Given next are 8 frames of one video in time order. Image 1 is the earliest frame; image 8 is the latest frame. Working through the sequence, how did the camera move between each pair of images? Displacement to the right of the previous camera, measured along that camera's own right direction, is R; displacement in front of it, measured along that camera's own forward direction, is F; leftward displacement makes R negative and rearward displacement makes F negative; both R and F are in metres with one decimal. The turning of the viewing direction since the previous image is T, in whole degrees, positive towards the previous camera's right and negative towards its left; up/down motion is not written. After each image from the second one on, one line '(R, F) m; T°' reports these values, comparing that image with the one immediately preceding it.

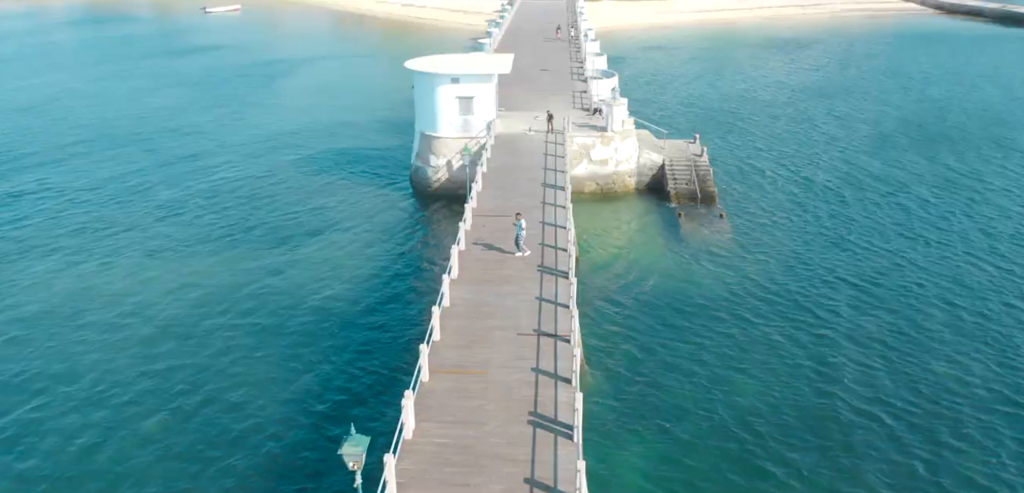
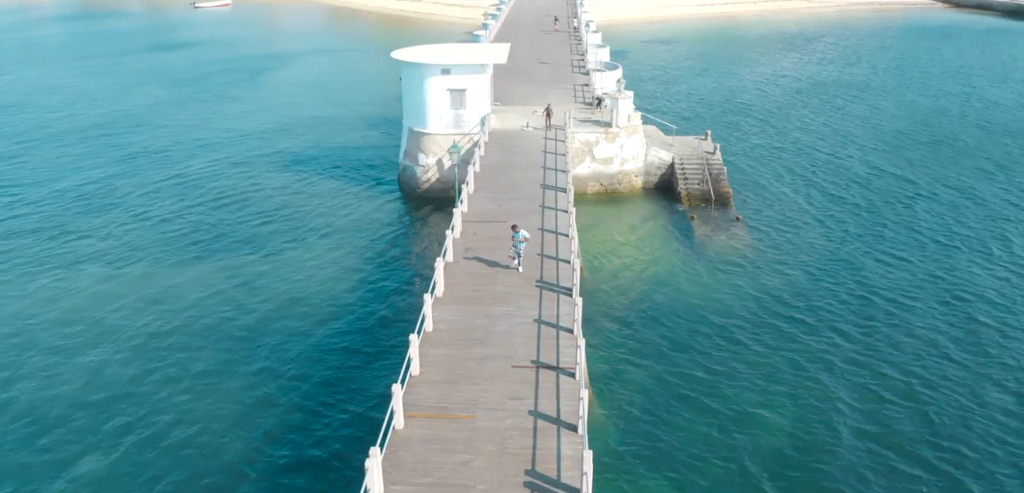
(+0.2, +4.1) m; 0°
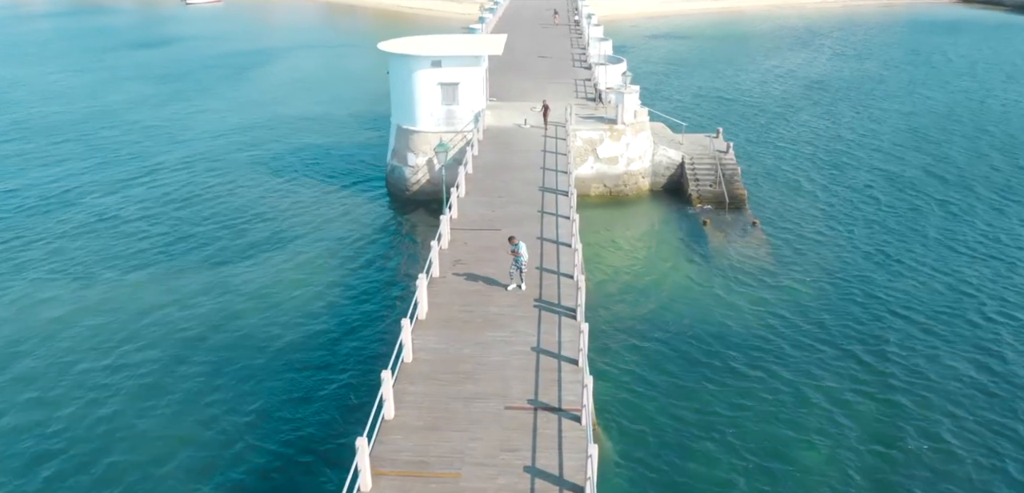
(+0.1, +3.4) m; 0°
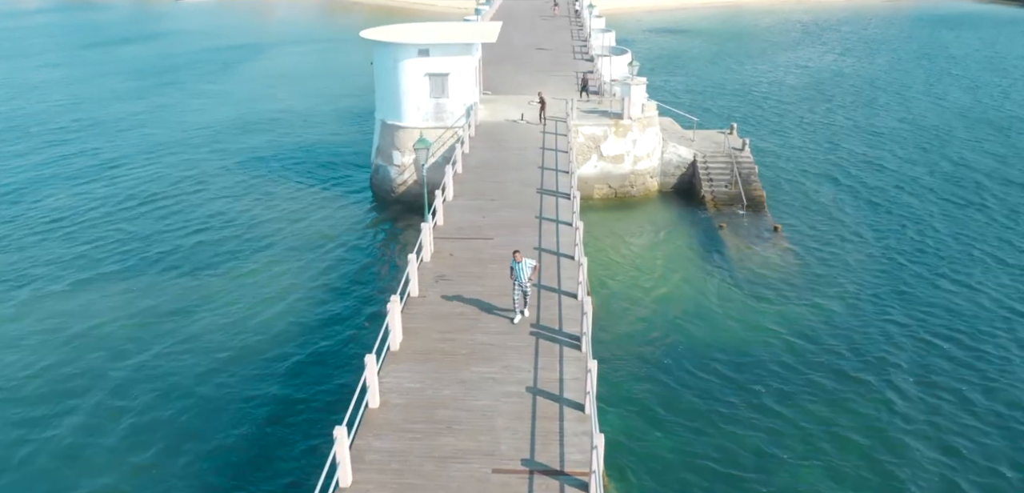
(+0.2, +3.7) m; 0°
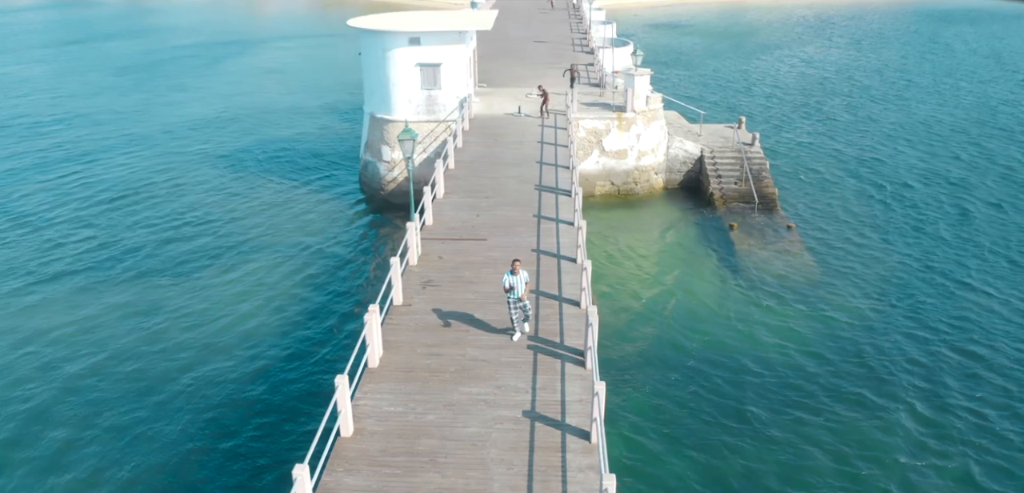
(+0.1, +2.1) m; 0°
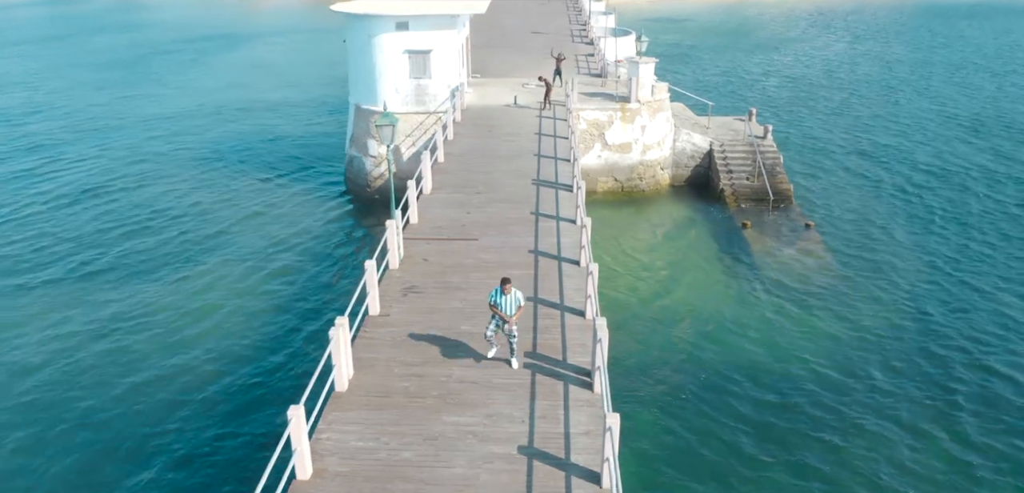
(+0.1, +2.4) m; 0°
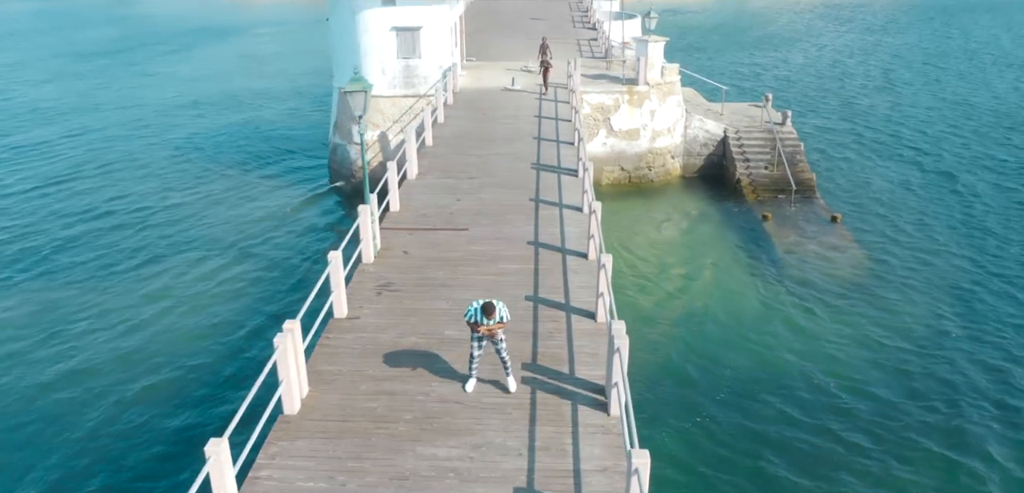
(+0.1, +2.7) m; 0°
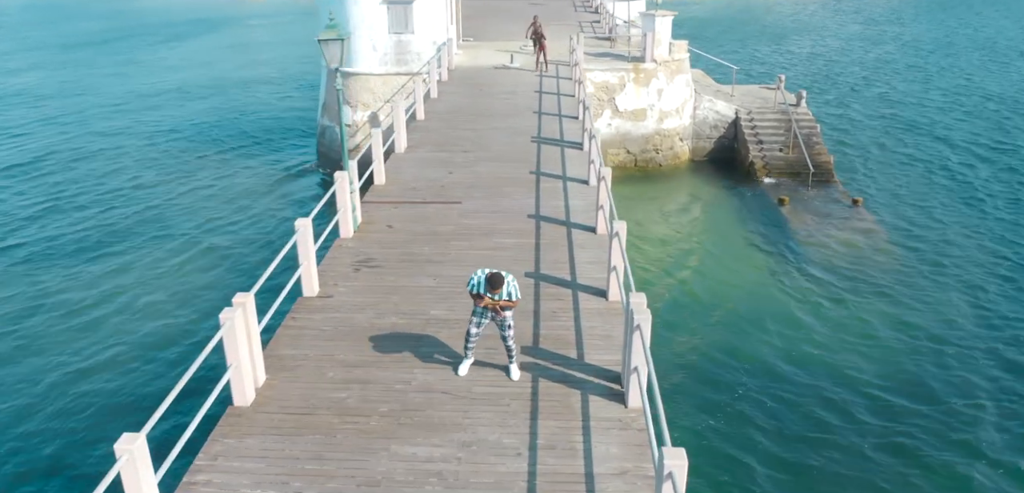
(0.0, +1.8) m; 0°
